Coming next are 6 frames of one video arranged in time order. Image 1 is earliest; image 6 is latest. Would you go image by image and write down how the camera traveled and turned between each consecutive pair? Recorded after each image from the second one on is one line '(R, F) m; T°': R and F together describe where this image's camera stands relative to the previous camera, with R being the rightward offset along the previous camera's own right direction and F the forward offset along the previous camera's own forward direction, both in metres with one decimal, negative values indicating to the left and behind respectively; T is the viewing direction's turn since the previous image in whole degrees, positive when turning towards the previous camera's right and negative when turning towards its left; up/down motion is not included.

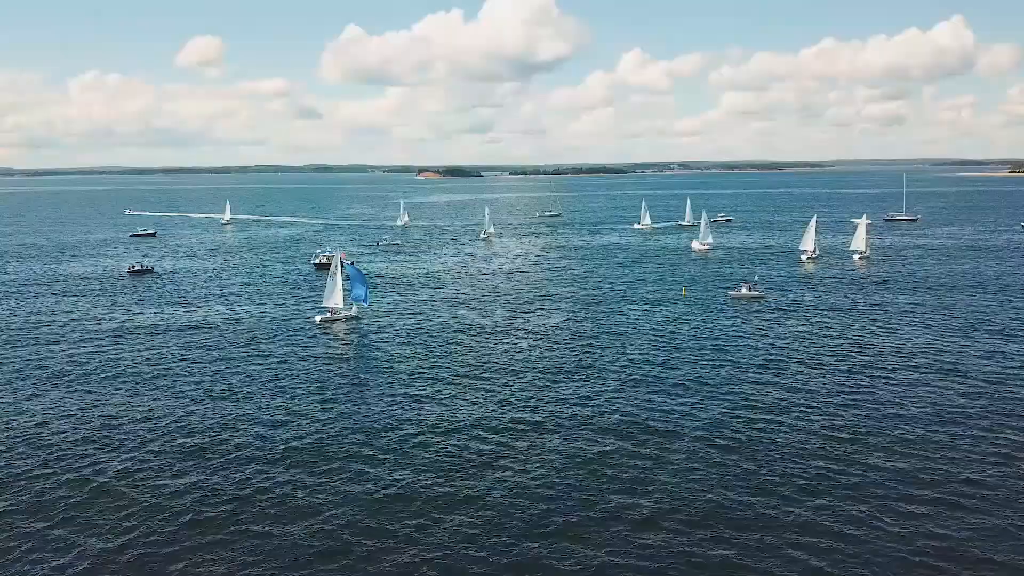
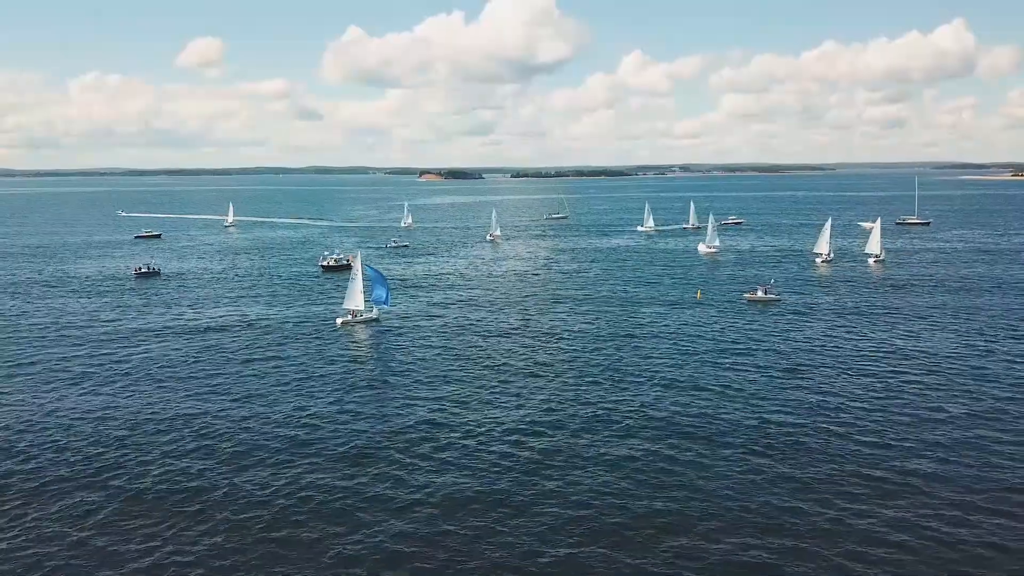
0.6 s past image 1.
(-1.5, +0.6) m; 0°
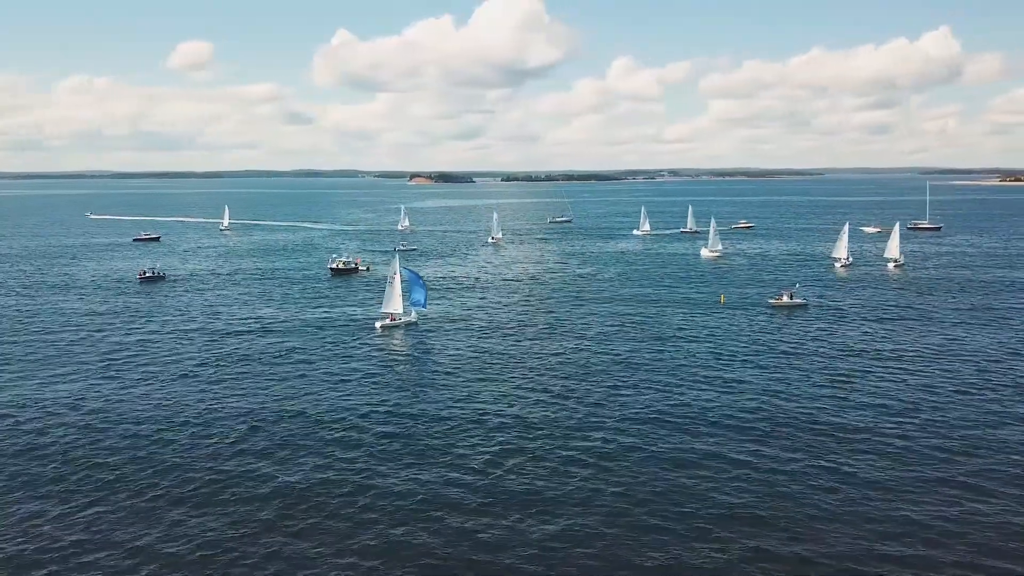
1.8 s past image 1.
(-3.5, +1.0) m; +1°
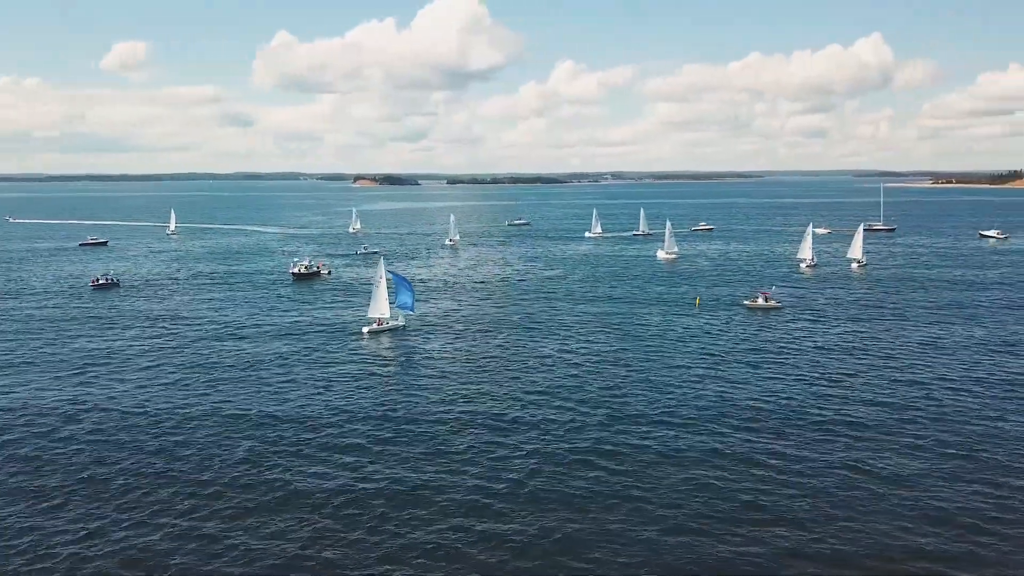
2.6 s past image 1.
(-3.2, +0.6) m; +4°
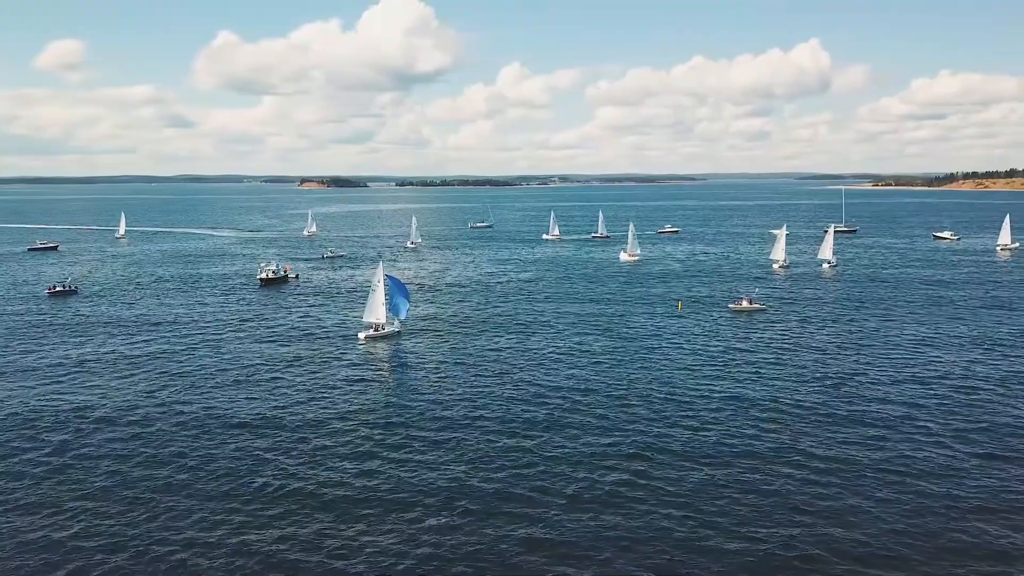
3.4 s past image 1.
(-3.7, +0.6) m; +3°
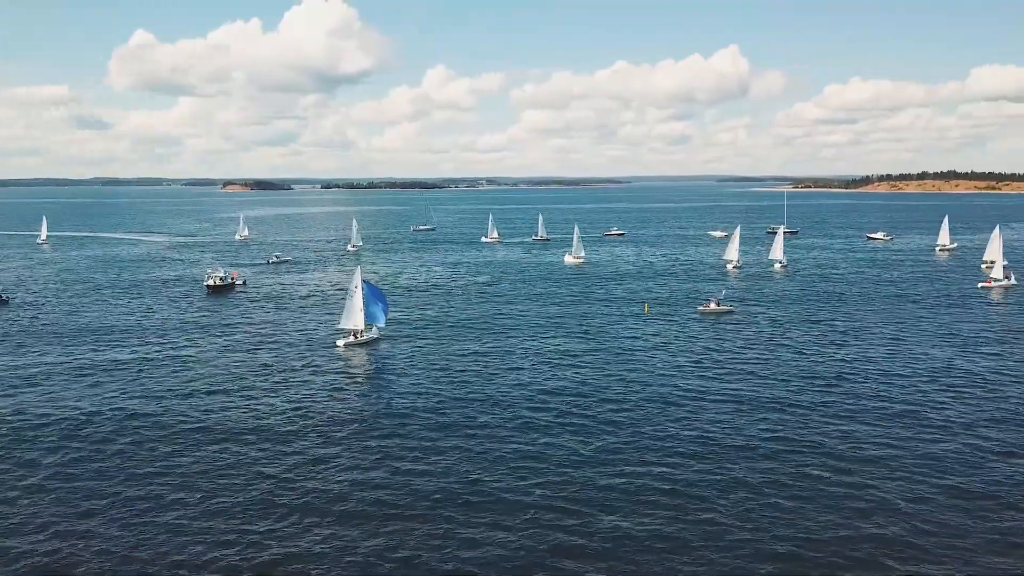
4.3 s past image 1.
(-4.0, +0.8) m; +5°
